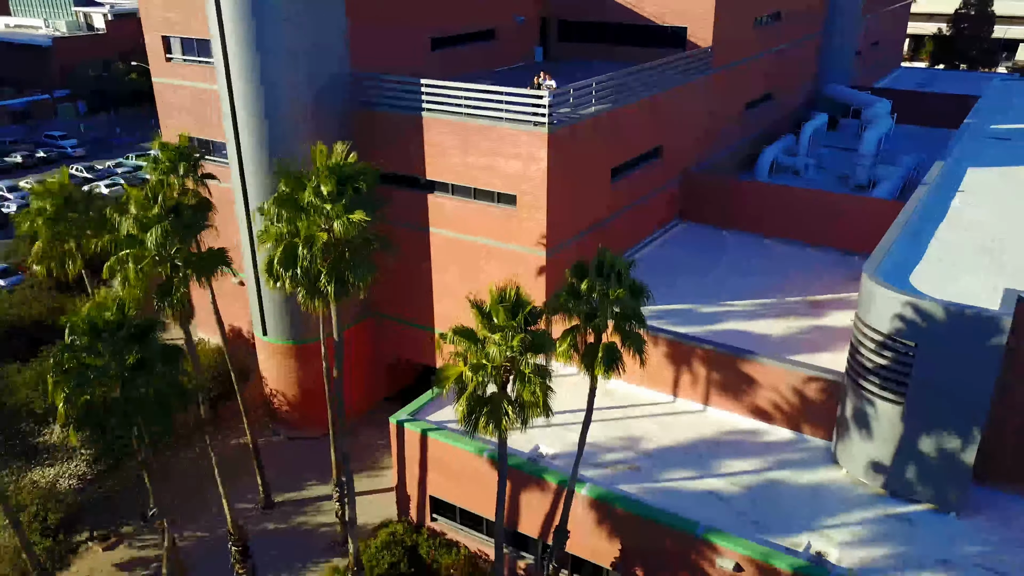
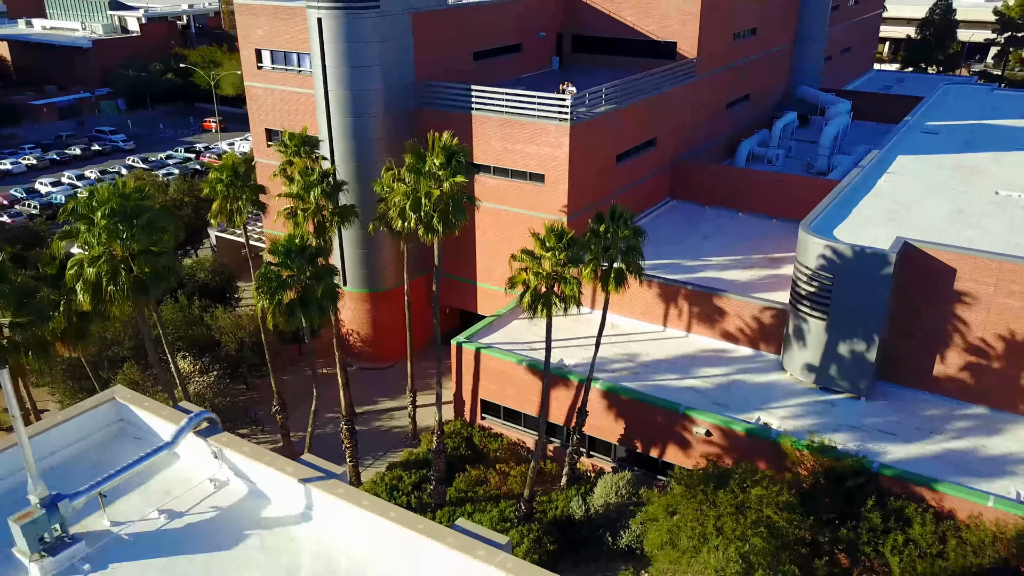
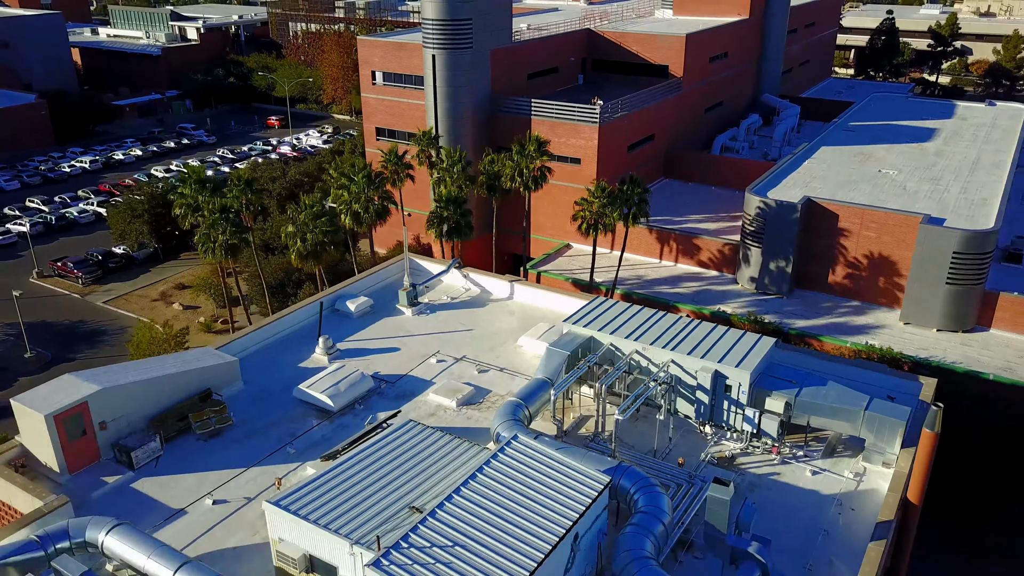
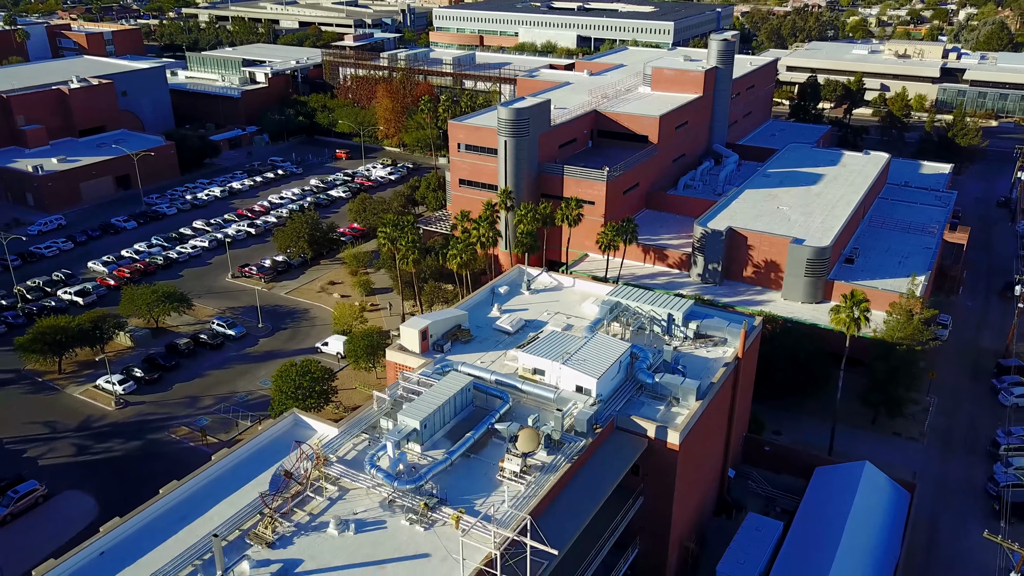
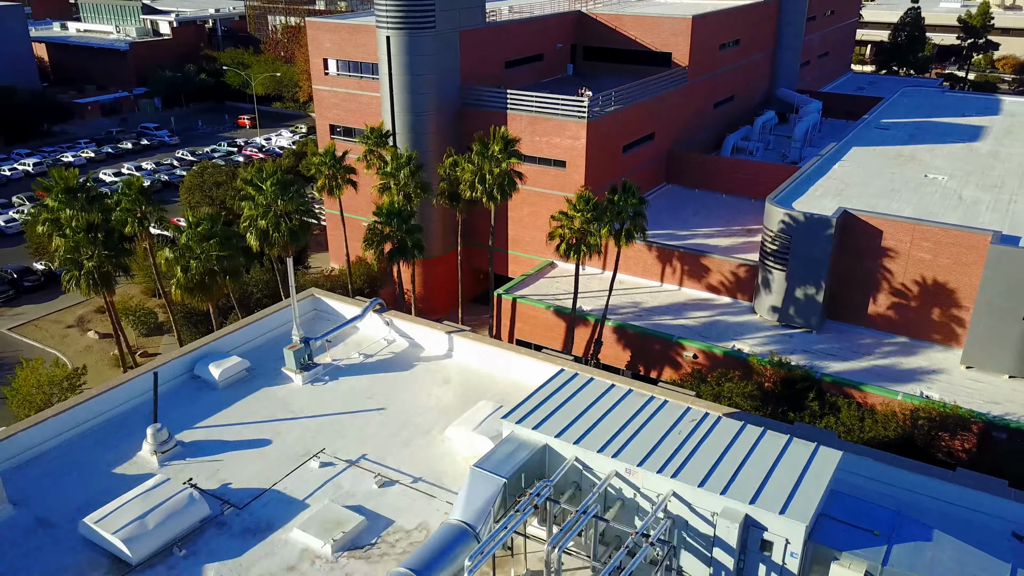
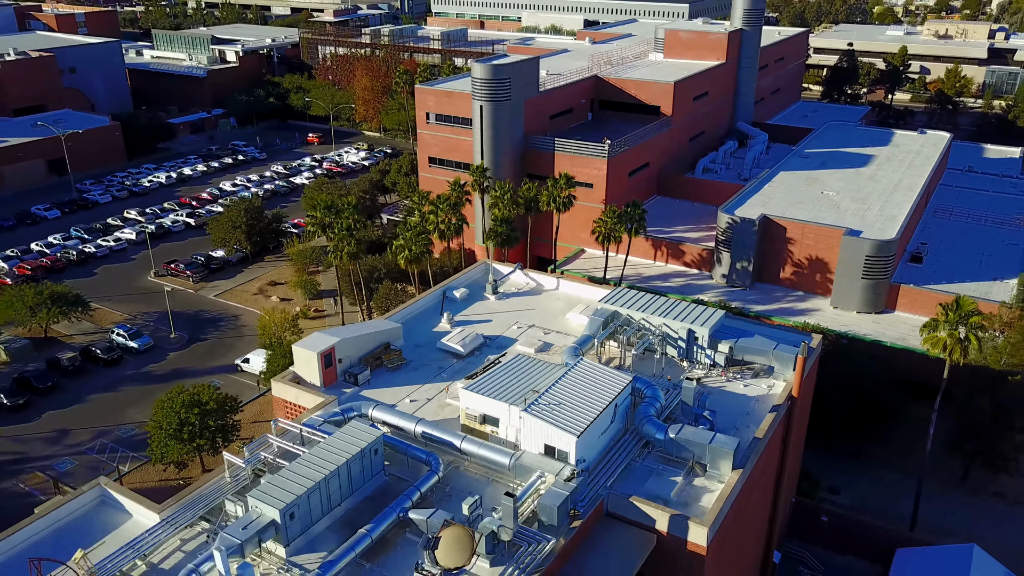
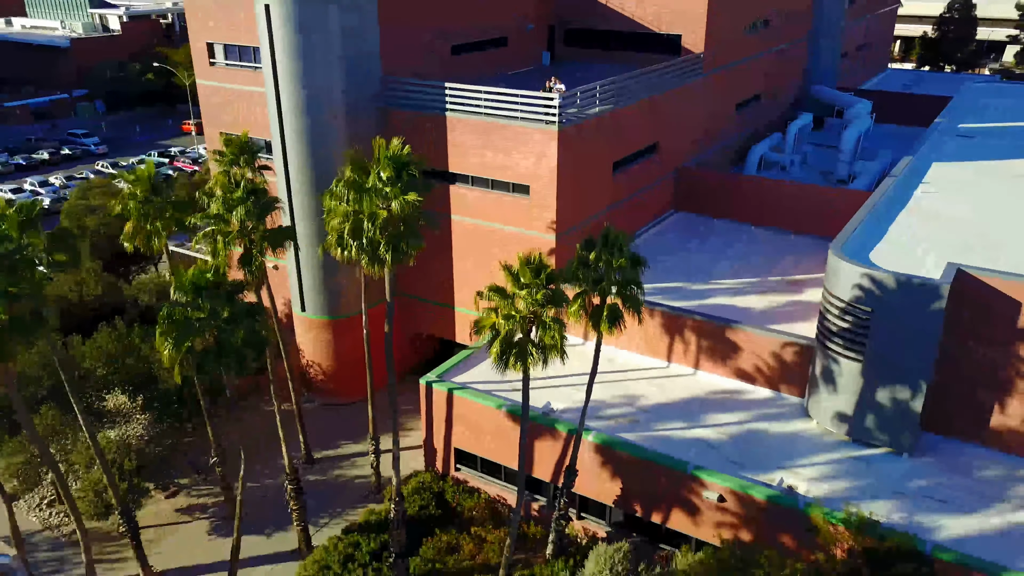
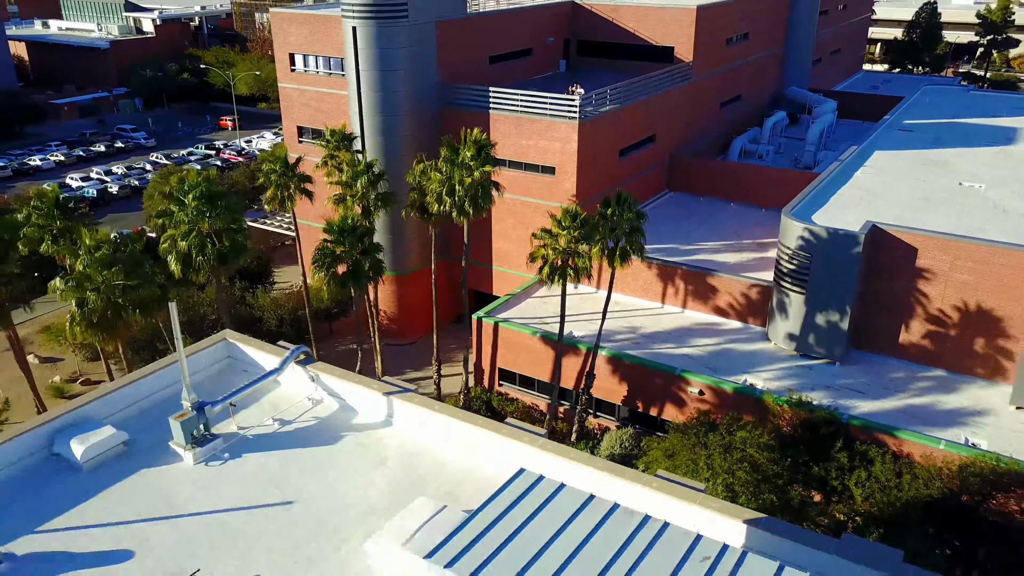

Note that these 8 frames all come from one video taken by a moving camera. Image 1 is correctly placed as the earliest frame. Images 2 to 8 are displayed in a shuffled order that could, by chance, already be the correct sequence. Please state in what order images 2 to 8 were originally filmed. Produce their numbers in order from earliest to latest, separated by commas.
7, 2, 8, 5, 3, 6, 4
